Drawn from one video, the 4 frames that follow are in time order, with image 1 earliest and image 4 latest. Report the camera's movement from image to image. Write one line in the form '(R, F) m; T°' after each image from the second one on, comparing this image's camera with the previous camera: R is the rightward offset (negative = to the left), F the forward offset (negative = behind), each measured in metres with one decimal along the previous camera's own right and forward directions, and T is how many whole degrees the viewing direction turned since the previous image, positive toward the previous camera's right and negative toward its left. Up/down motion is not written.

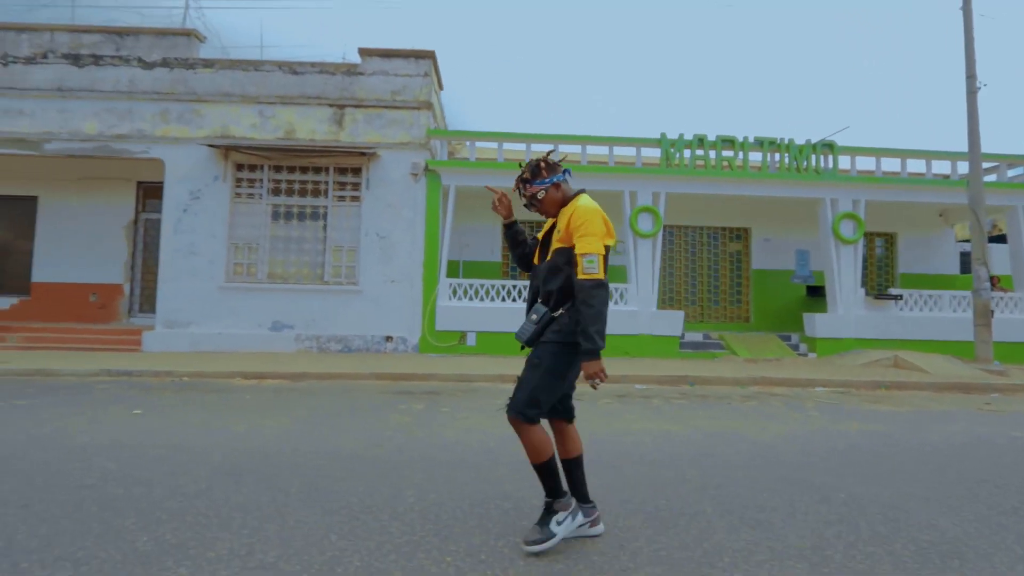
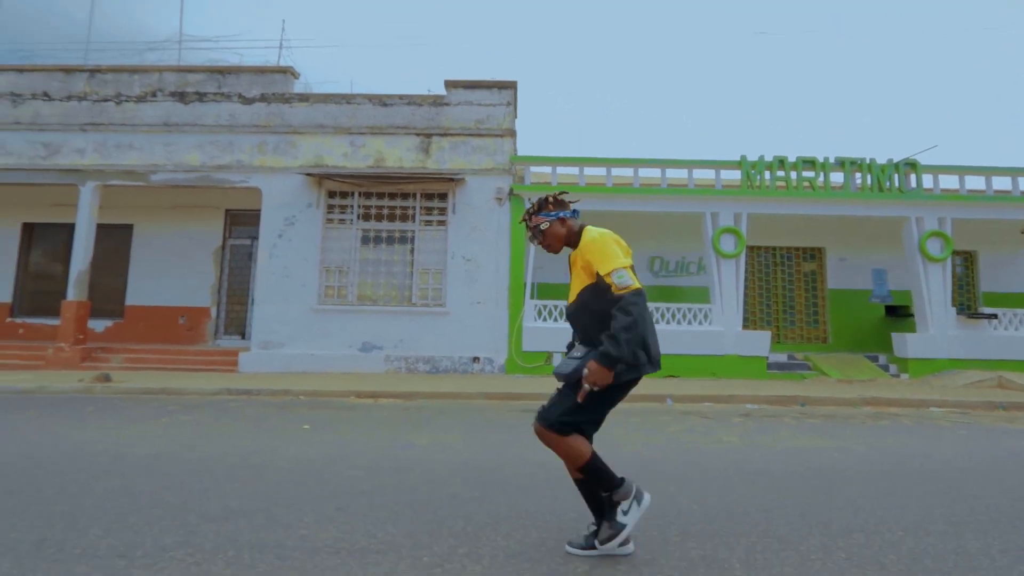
(-1.6, -0.2) m; -2°
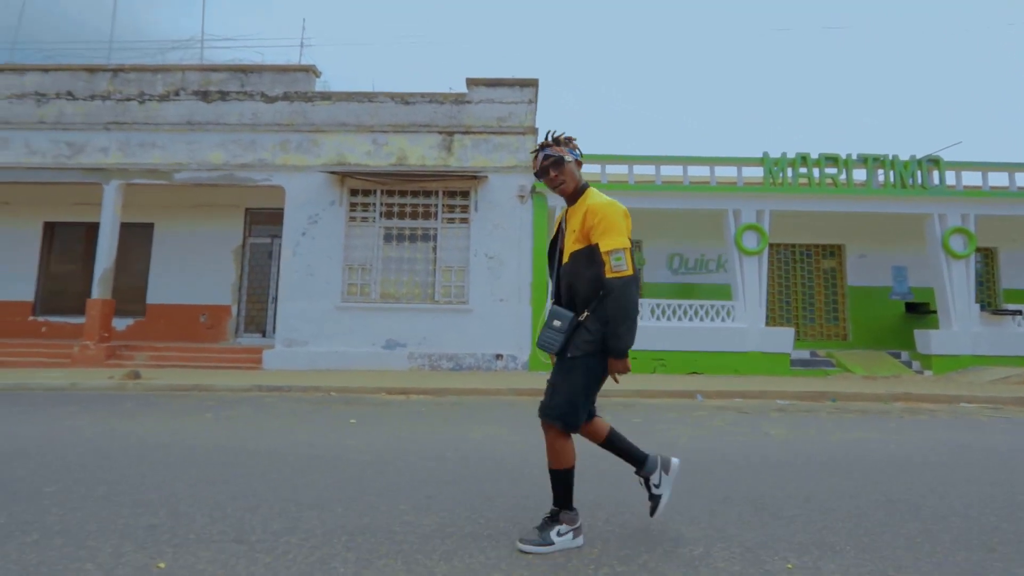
(-0.5, 0.0) m; 0°
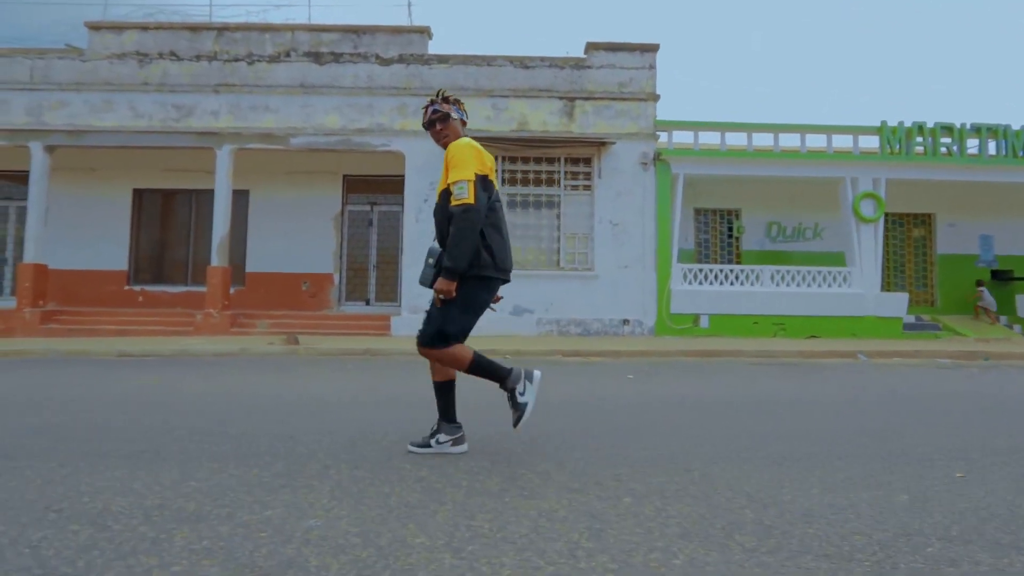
(-3.6, -0.1) m; +2°
